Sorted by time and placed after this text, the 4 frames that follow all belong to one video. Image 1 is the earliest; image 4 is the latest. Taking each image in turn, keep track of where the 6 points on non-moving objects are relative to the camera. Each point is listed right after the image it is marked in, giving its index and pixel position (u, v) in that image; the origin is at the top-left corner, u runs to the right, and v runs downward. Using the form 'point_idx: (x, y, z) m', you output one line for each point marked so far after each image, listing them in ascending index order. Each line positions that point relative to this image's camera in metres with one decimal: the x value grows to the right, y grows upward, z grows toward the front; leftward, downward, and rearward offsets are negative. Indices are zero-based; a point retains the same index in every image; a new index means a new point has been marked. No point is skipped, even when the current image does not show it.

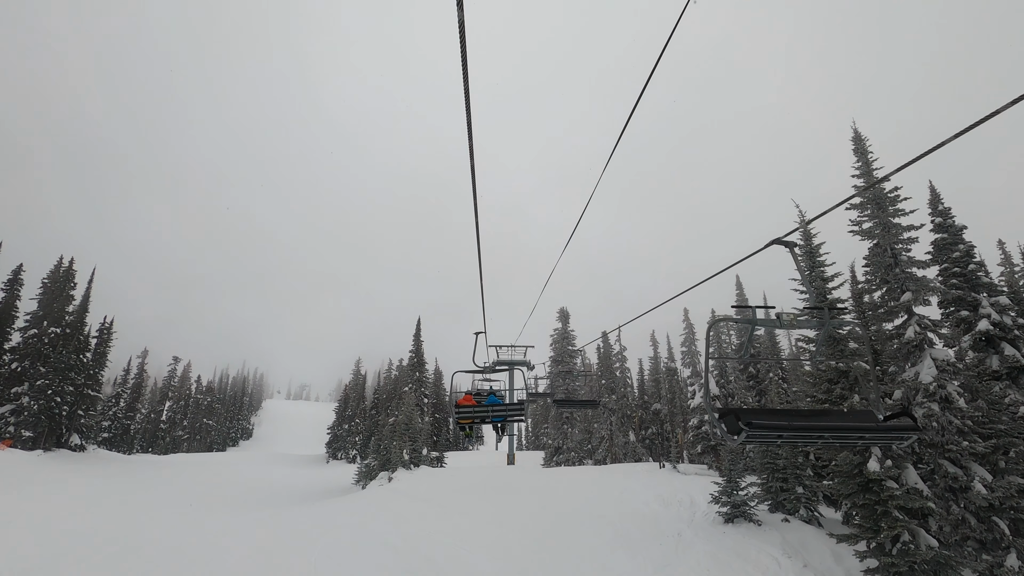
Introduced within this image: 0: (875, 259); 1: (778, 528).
0: (+11.6, +1.0, +13.8) m
1: (+8.8, -7.9, +14.4) m
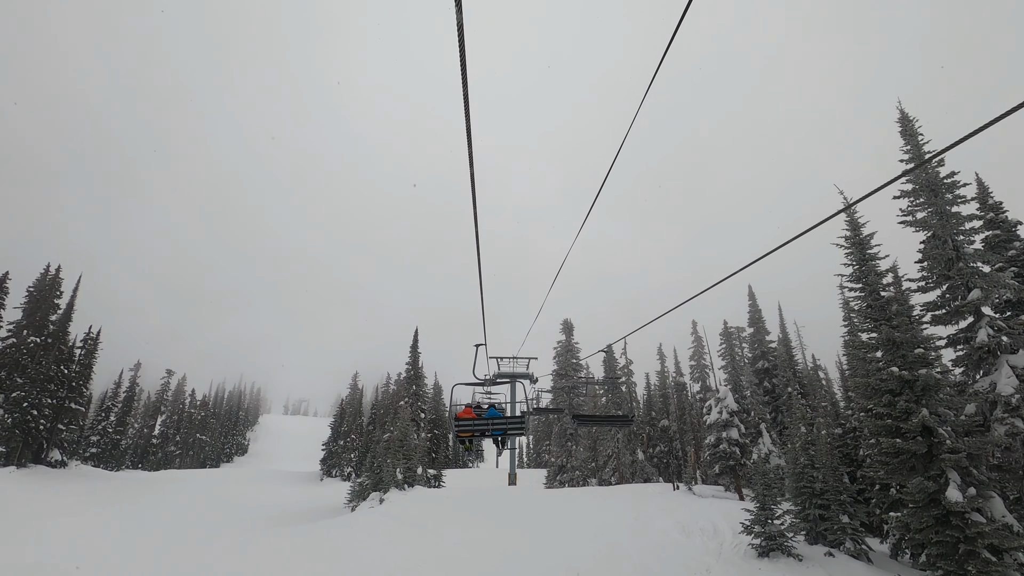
0: (+11.7, +1.0, +12.2) m
1: (+8.8, -7.9, +12.5) m
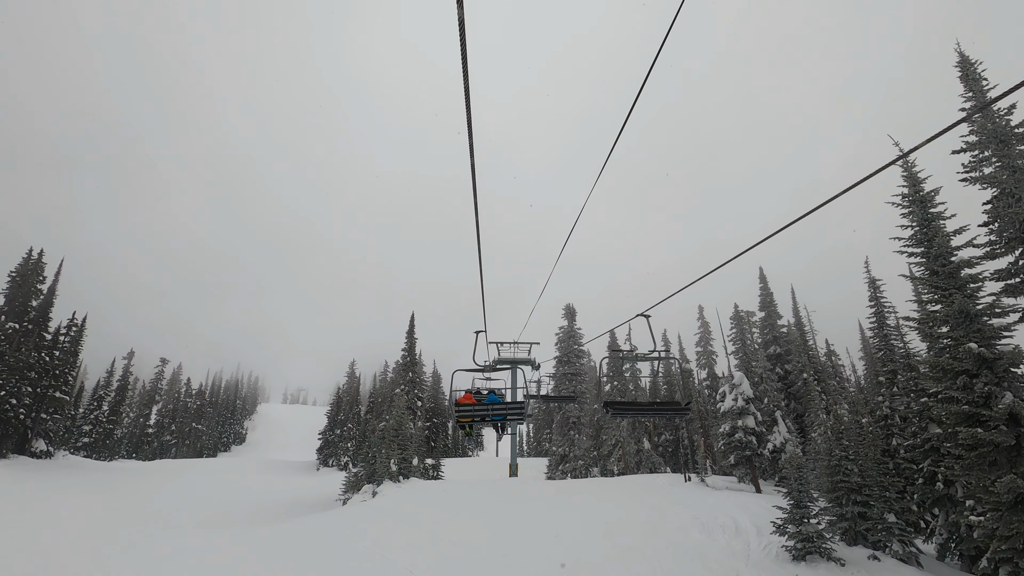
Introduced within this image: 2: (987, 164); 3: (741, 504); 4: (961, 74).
0: (+11.8, +1.8, +10.5) m
1: (+8.9, -7.1, +11.0) m
2: (+12.2, +3.2, +11.2) m
3: (+9.1, -8.6, +17.5) m
4: (+11.9, +5.6, +11.6) m
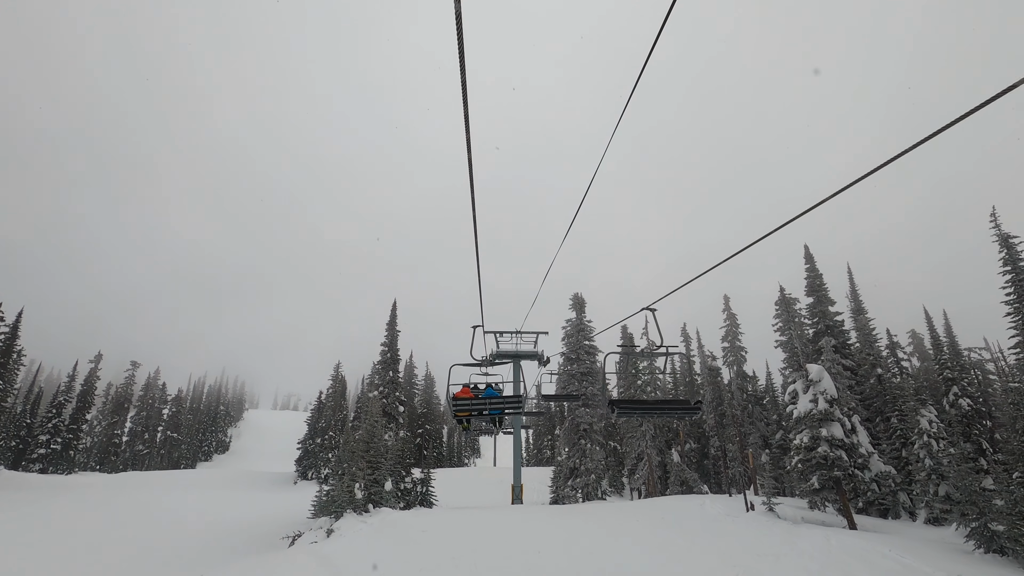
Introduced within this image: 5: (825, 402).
0: (+11.9, +3.4, +4.9) m
1: (+9.1, -5.6, +5.3) m
2: (+12.3, +4.7, +5.6) m
3: (+9.3, -7.2, +11.8) m
4: (+12.0, +7.2, +6.0) m
5: (+12.6, -4.7, +18.0) m
